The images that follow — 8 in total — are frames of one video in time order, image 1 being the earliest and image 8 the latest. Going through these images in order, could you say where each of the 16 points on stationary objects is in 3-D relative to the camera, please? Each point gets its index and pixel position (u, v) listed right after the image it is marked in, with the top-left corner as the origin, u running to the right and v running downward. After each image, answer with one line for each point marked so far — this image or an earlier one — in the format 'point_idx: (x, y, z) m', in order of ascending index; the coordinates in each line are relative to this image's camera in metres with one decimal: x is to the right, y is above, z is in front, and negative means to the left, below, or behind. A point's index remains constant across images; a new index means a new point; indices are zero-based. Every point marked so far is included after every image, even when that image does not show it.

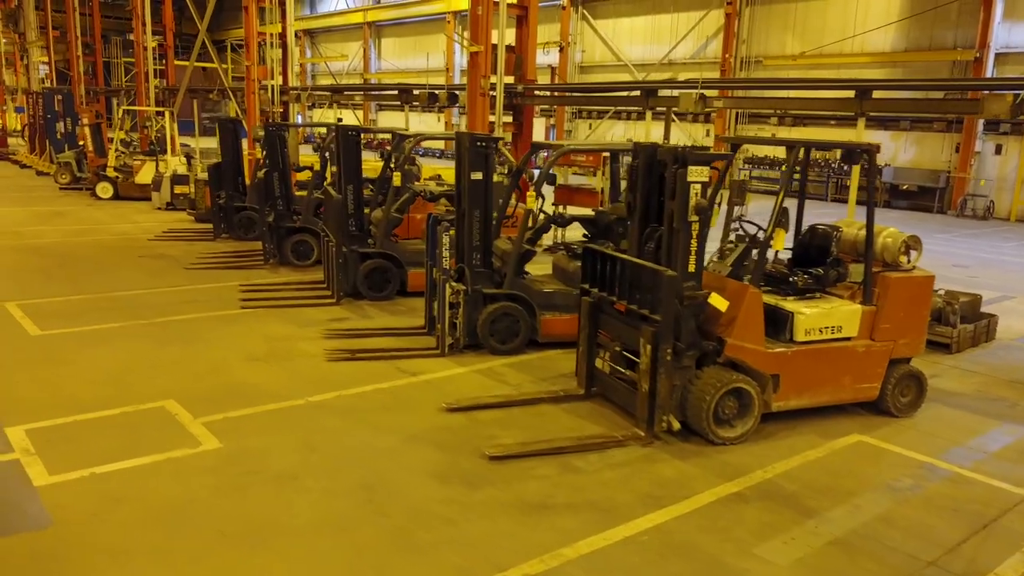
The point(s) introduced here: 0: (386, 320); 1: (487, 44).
0: (-1.2, -0.3, +7.3) m
1: (-0.3, +3.2, +10.1) m
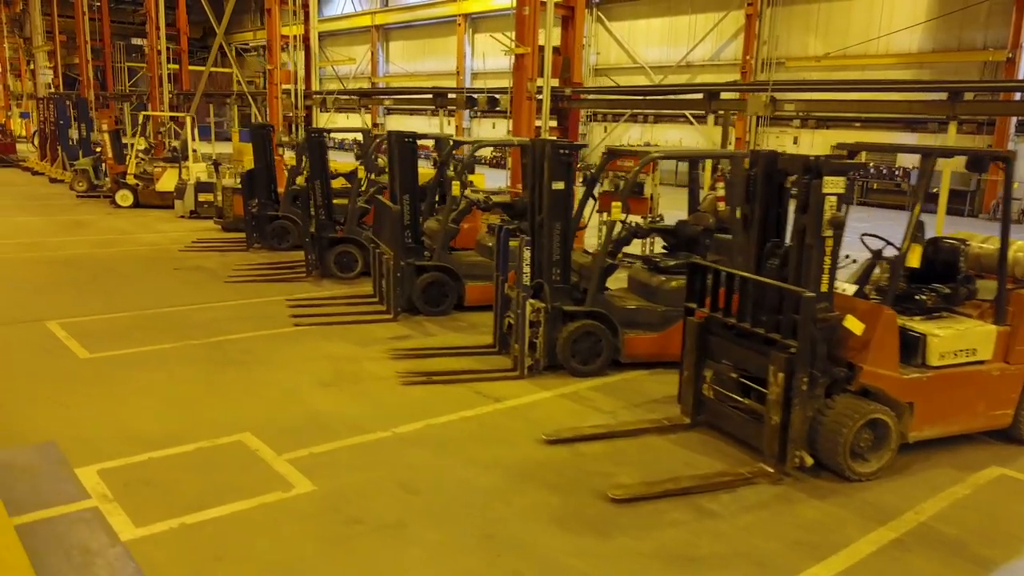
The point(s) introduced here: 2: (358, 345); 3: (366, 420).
0: (-0.5, -0.4, +6.9) m
1: (+0.3, +3.0, +9.7) m
2: (-1.3, -0.5, +6.5) m
3: (-0.9, -0.8, +4.9) m
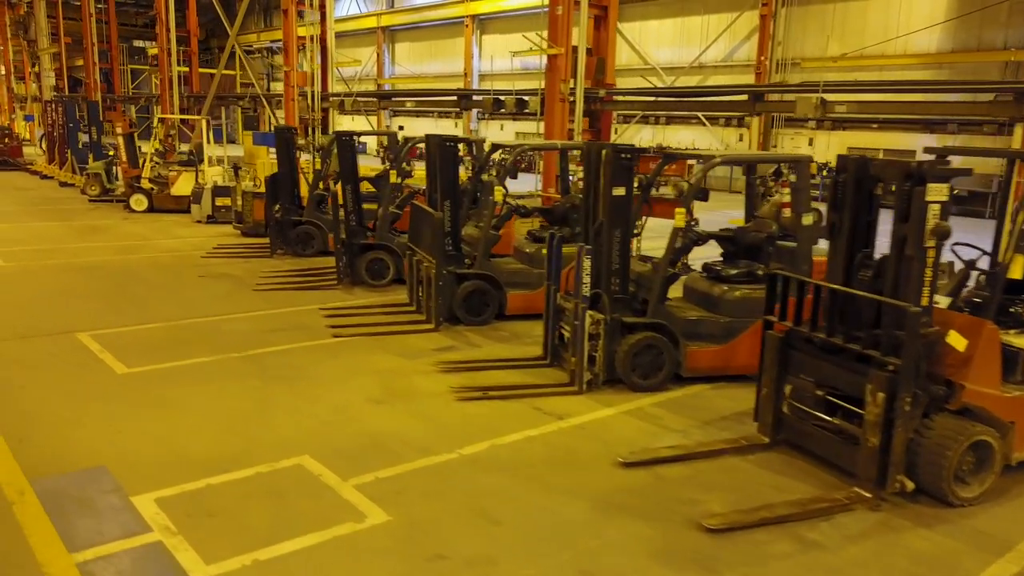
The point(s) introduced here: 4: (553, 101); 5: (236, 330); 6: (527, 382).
0: (-0.1, -0.5, +6.6) m
1: (+0.7, +2.9, +9.5) m
2: (-0.9, -0.6, +6.3) m
3: (-0.5, -0.9, +4.6) m
4: (+0.5, +2.3, +9.7) m
5: (-2.4, -0.4, +6.9) m
6: (+0.1, -0.7, +5.7) m
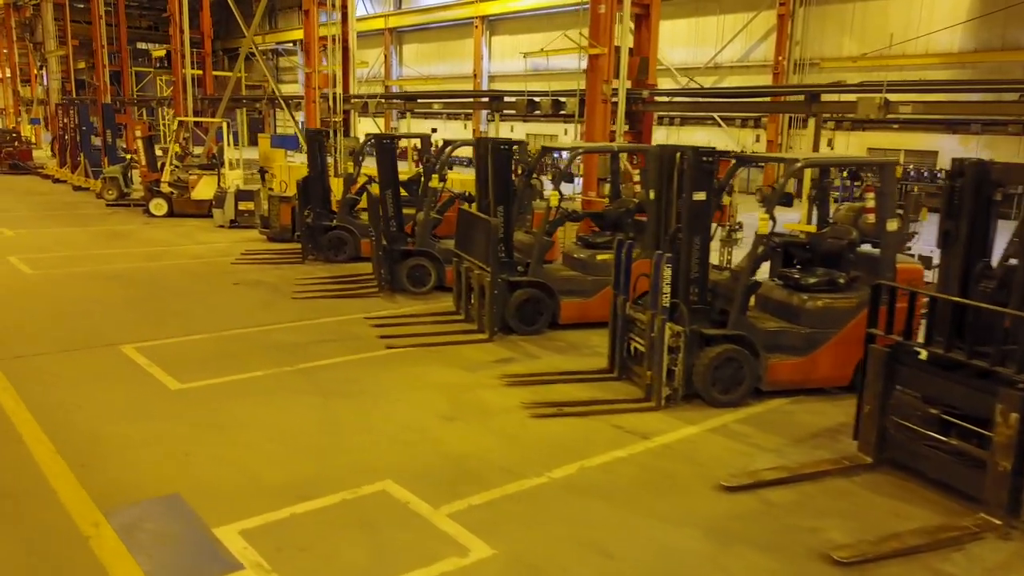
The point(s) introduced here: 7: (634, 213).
0: (+0.4, -0.6, +6.3) m
1: (+1.2, +2.9, +9.2) m
2: (-0.4, -0.6, +6.0) m
3: (0.0, -1.0, +4.4) m
4: (+1.0, +2.2, +9.4) m
5: (-1.9, -0.5, +6.7) m
6: (+0.6, -0.8, +5.4) m
7: (+1.2, +0.7, +7.5) m
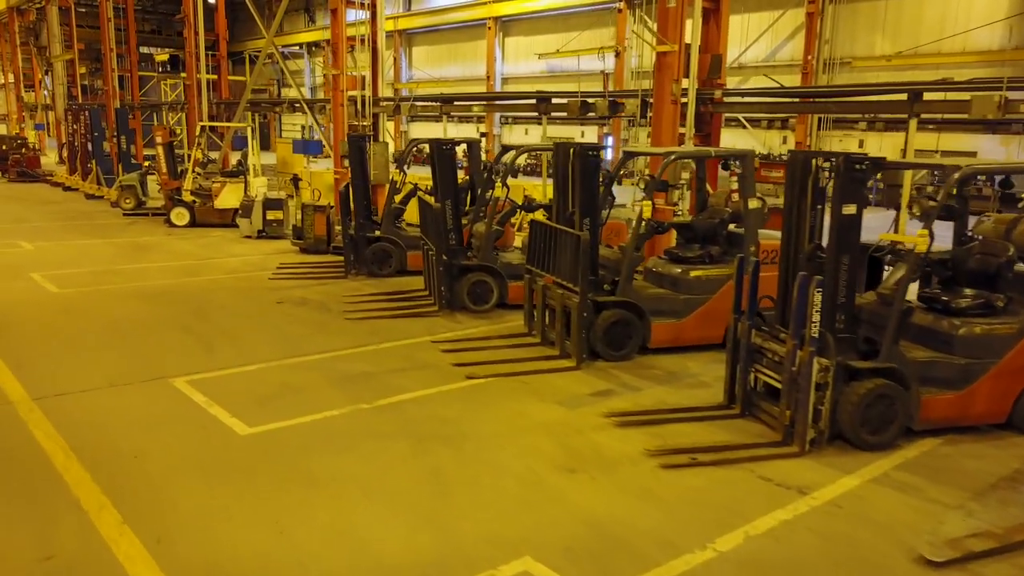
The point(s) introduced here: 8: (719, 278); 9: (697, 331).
0: (+1.1, -0.8, +5.7) m
1: (+1.8, +2.7, +8.5) m
2: (+0.4, -0.8, +5.3) m
3: (+0.7, -1.1, +3.7) m
4: (+1.7, +2.1, +8.7) m
5: (-1.2, -0.6, +6.0) m
6: (+1.3, -0.9, +4.8) m
7: (+1.9, +0.6, +6.8) m
8: (+1.7, +0.1, +6.6) m
9: (+1.6, -0.4, +6.6) m
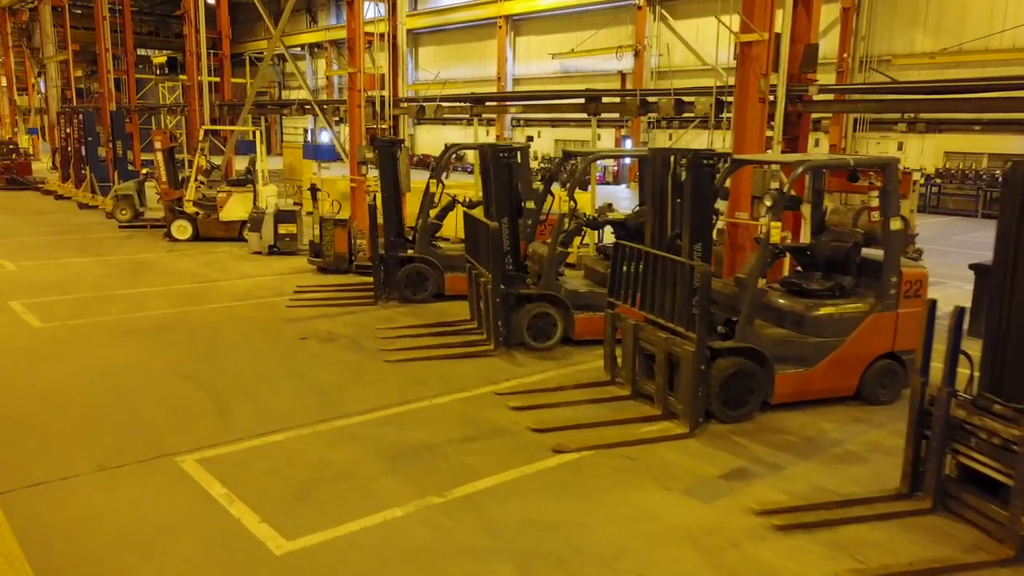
0: (+1.7, -1.0, +4.4) m
1: (+2.4, +2.4, +7.3) m
2: (+0.9, -1.1, +4.0) m
3: (+1.3, -1.4, +2.4) m
4: (+2.3, +1.8, +7.5) m
5: (-0.6, -0.9, +4.7) m
6: (+1.9, -1.2, +3.5) m
7: (+2.5, +0.3, +5.5) m
8: (+2.3, -0.2, +5.3) m
9: (+2.1, -0.6, +5.3) m
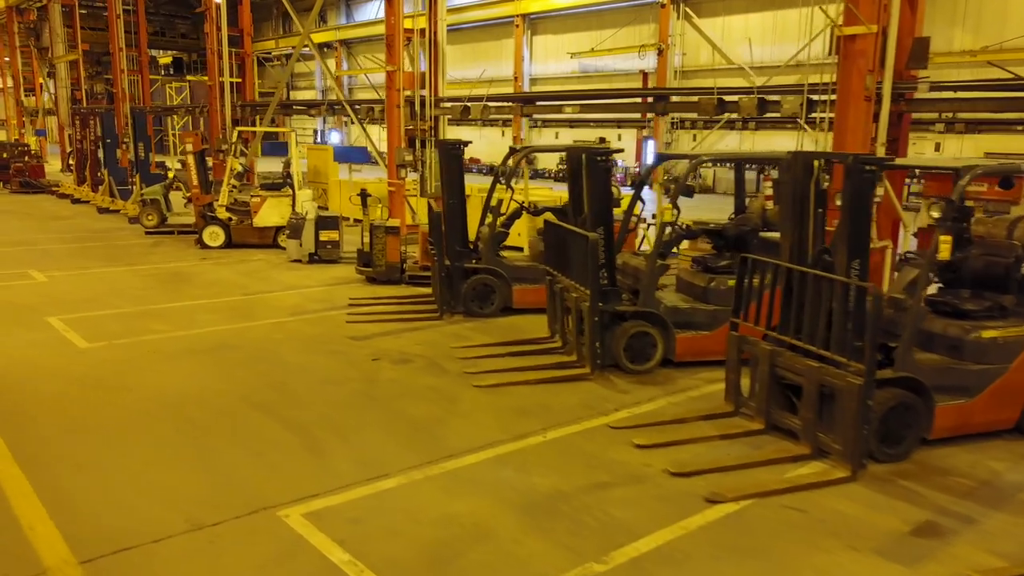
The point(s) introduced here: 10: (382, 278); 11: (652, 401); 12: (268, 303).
0: (+2.4, -1.2, +3.8) m
1: (+3.2, +2.3, +6.7) m
2: (+1.7, -1.2, +3.4) m
3: (+2.1, -1.5, +1.8) m
4: (+3.0, +1.7, +6.9) m
5: (+0.1, -1.0, +4.1) m
6: (+2.7, -1.3, +2.9) m
7: (+3.2, +0.2, +4.9) m
8: (+3.1, -0.3, +4.7) m
9: (+2.9, -0.8, +4.7) m
10: (-1.5, +0.1, +9.3) m
11: (+1.0, -0.8, +5.5) m
12: (-2.6, -0.2, +8.3) m
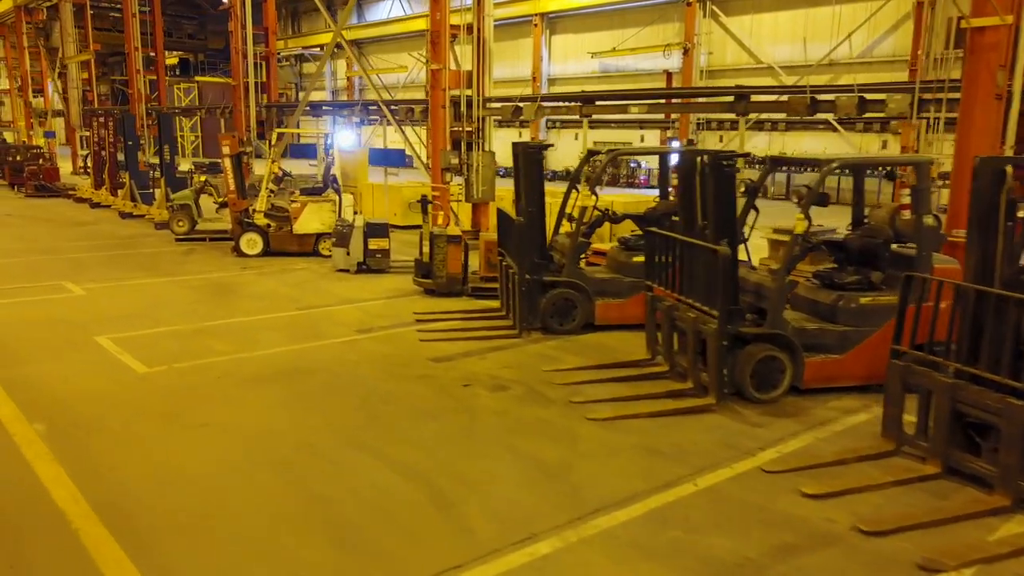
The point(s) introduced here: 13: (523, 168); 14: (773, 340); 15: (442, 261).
0: (+3.2, -1.3, +3.2) m
1: (+3.9, +2.2, +6.1) m
2: (+2.5, -1.3, +2.8) m
3: (+2.8, -1.7, +1.2) m
4: (+3.8, +1.5, +6.3) m
5: (+0.9, -1.2, +3.5) m
6: (+3.4, -1.4, +2.3) m
7: (+4.0, 0.0, +4.3) m
8: (+3.8, -0.4, +4.1) m
9: (+3.7, -0.9, +4.1) m
10: (-0.8, 0.0, +8.6) m
11: (+1.8, -0.9, +4.8) m
12: (-1.8, -0.3, +7.7) m
13: (+0.1, +1.1, +7.0) m
14: (+1.8, -0.4, +5.4) m
15: (-0.8, +0.3, +8.6) m
